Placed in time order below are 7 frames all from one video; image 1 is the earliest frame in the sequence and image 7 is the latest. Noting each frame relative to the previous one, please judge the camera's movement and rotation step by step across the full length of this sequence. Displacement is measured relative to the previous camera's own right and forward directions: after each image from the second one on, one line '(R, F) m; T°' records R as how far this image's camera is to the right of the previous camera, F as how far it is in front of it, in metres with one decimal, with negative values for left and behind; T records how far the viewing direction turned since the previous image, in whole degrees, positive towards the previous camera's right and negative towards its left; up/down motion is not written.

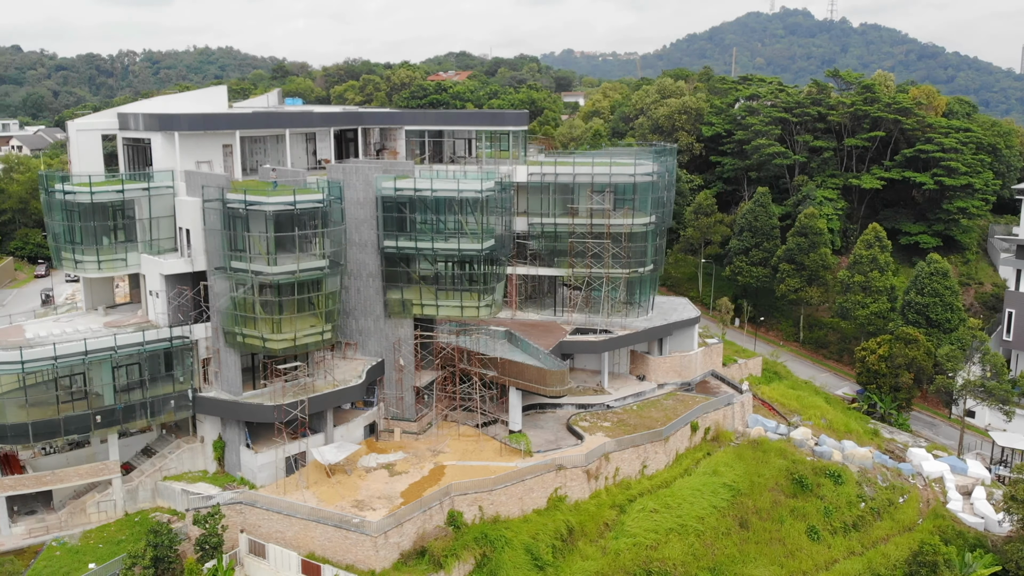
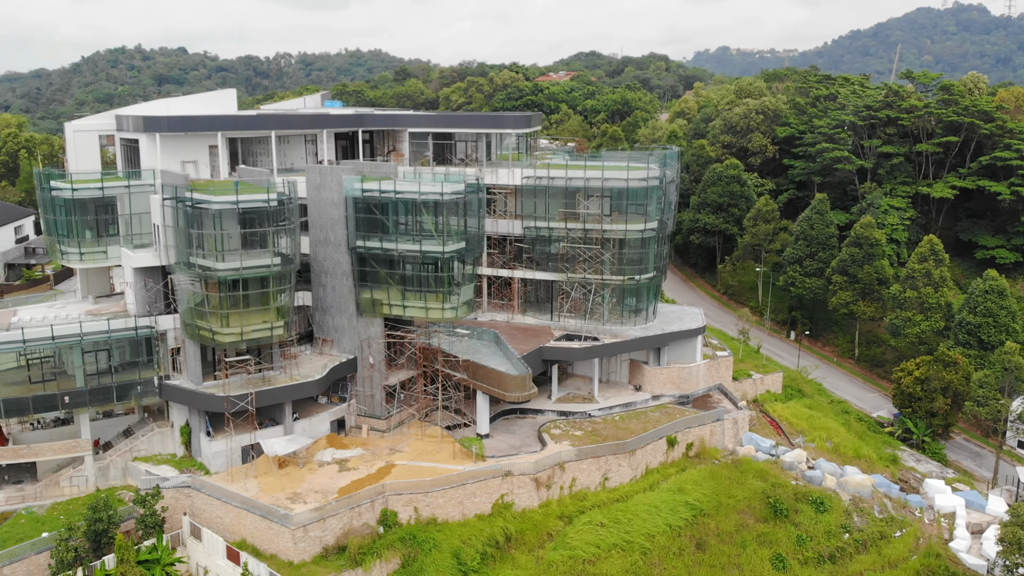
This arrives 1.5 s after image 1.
(+7.3, +0.7) m; -9°
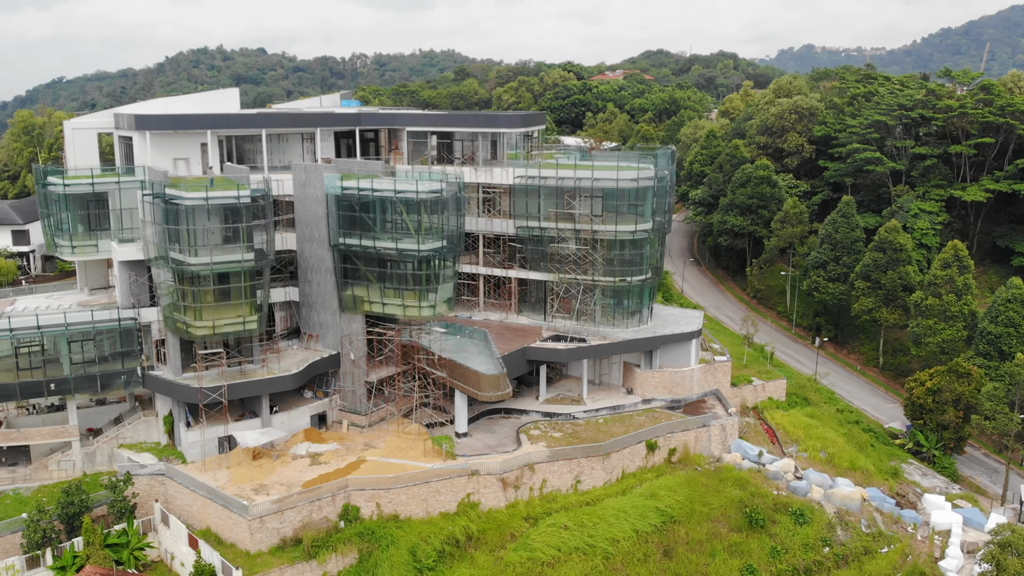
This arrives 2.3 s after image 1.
(+4.0, +0.2) m; -5°
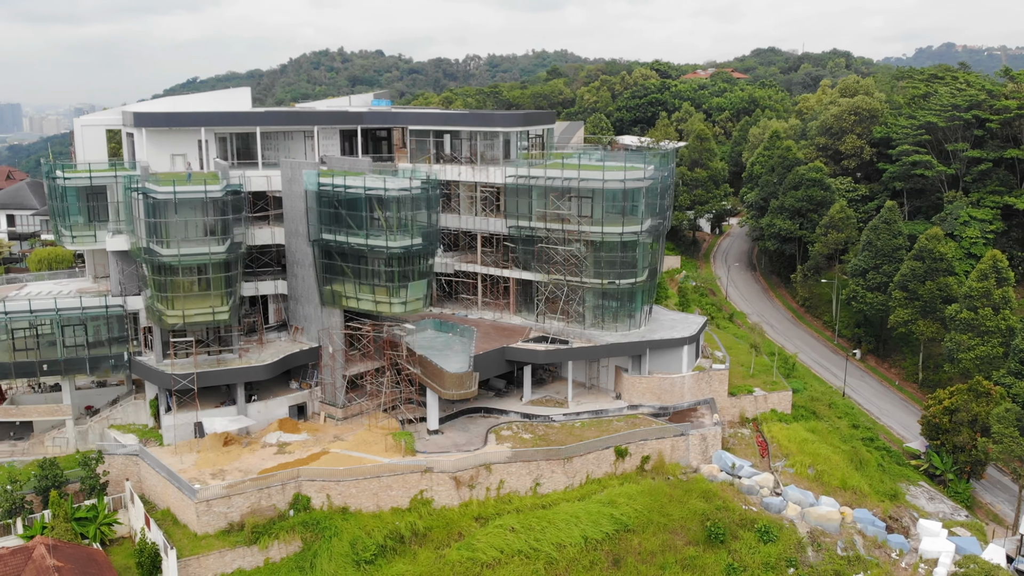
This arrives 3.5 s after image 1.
(+6.0, +0.6) m; -8°
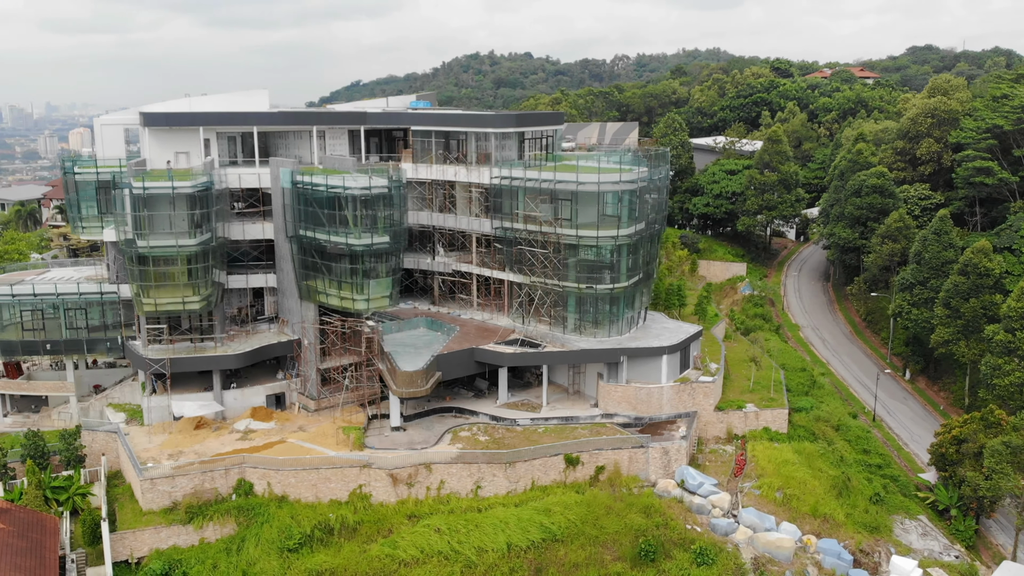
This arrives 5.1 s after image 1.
(+8.1, +0.9) m; -10°
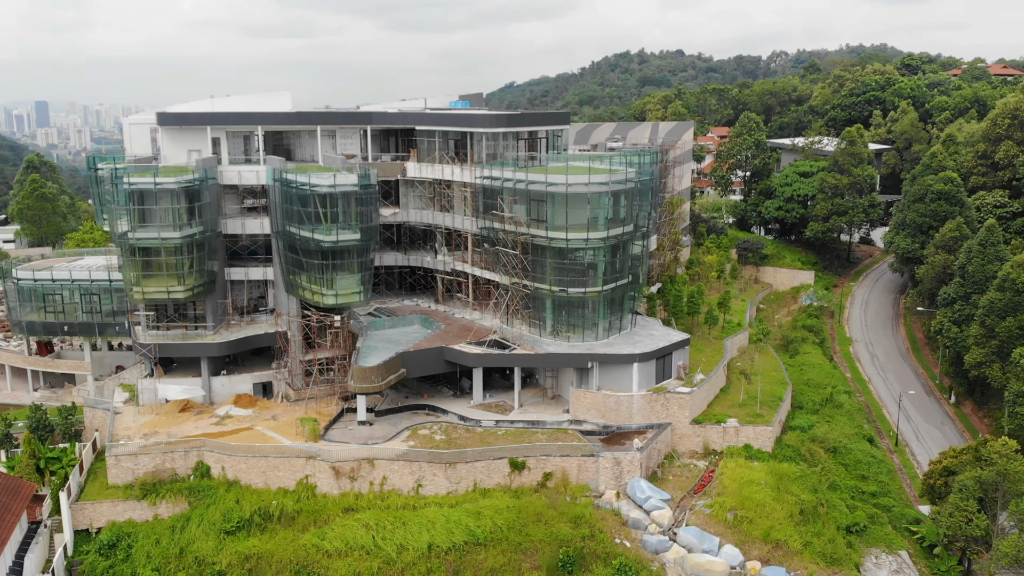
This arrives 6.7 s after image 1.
(+8.1, +1.0) m; -10°
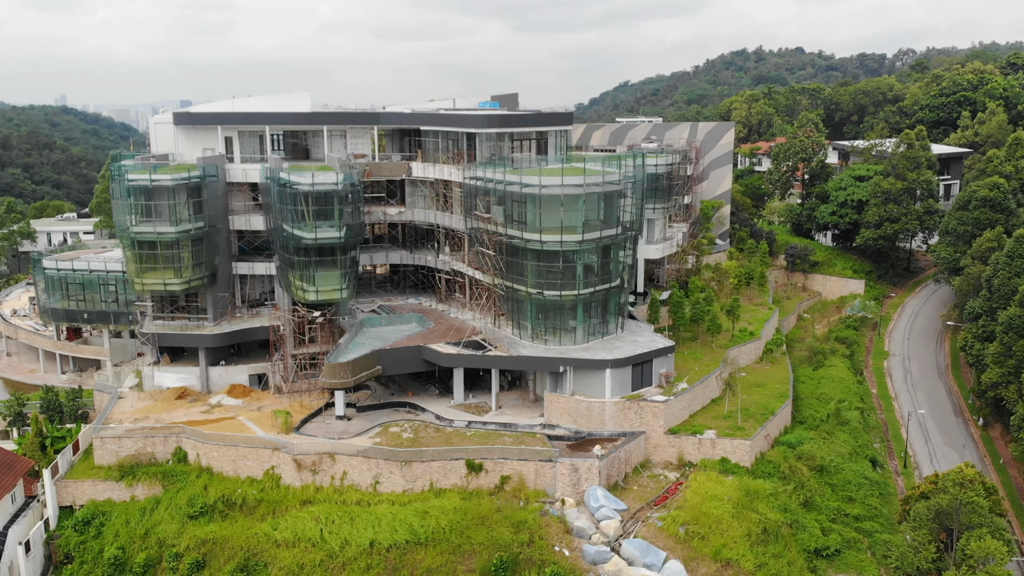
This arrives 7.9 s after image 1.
(+6.1, +0.6) m; -8°
